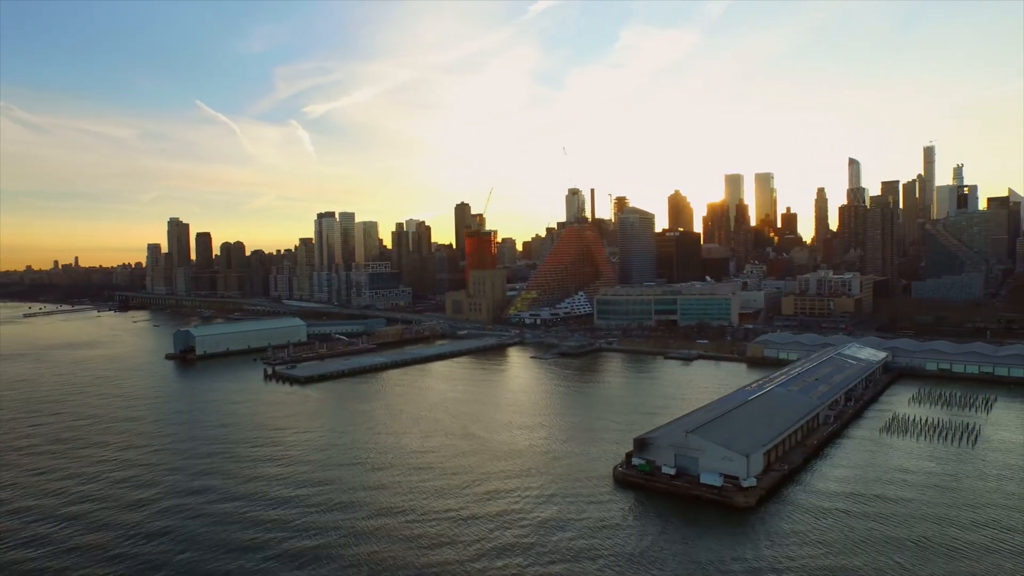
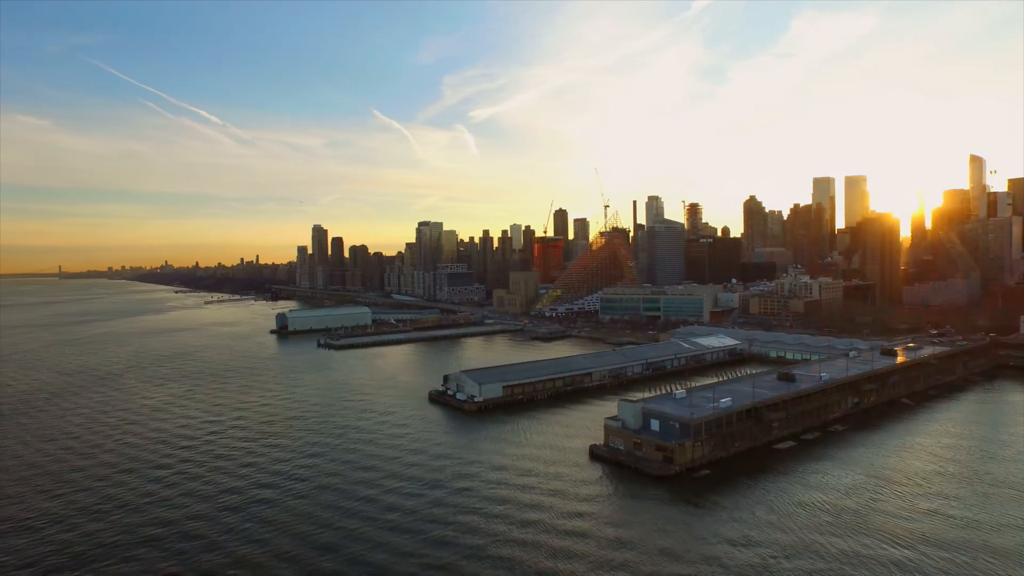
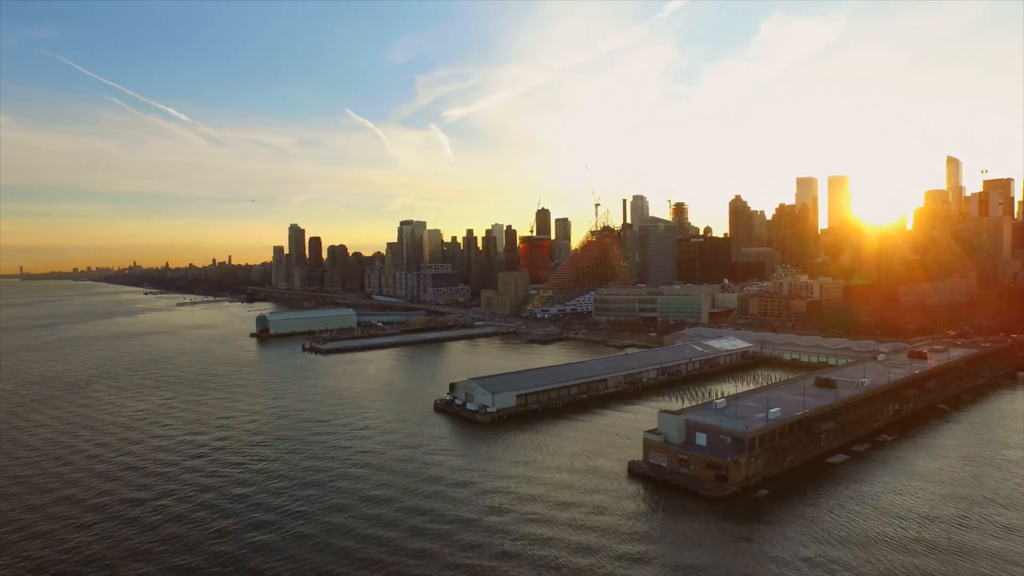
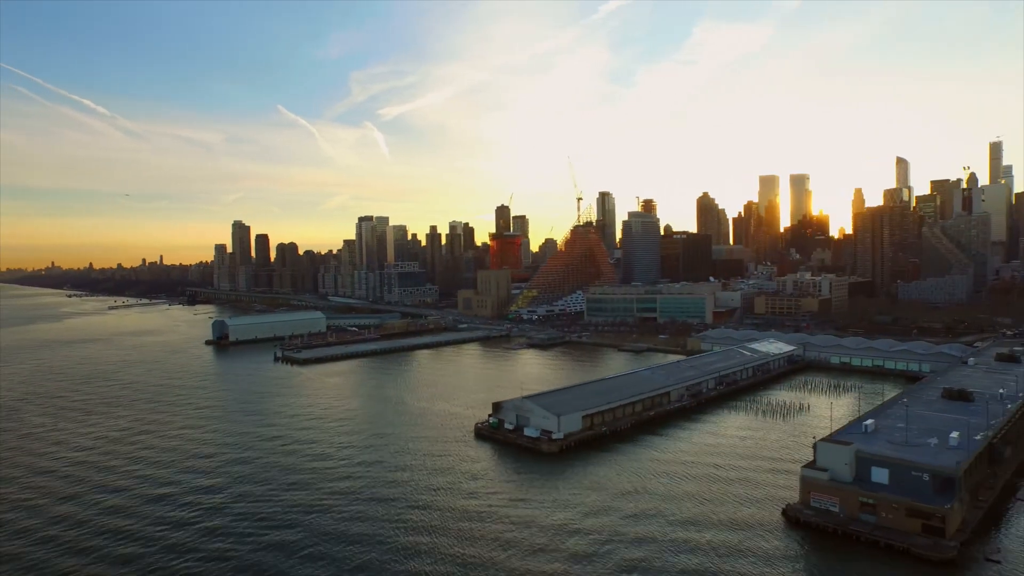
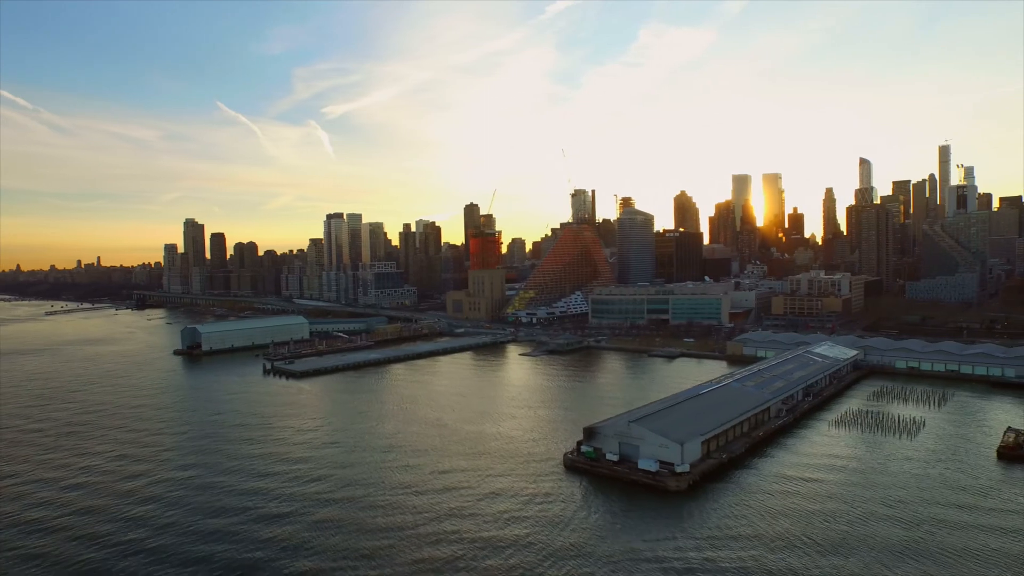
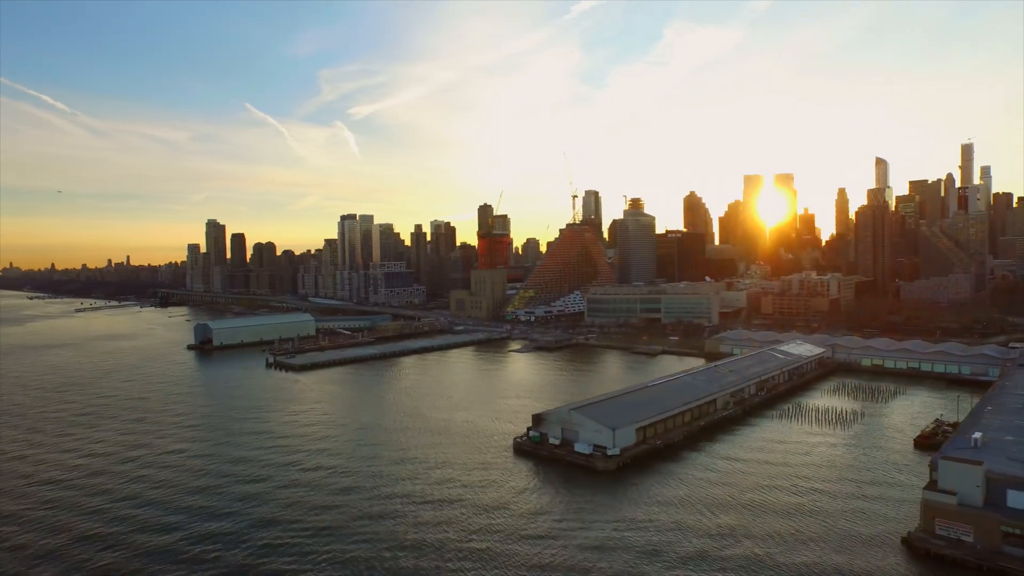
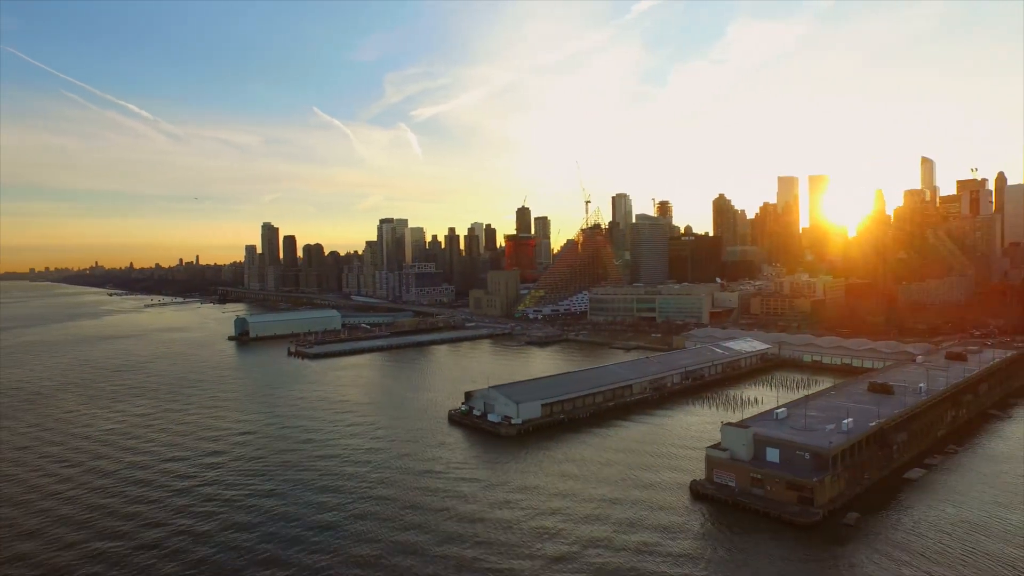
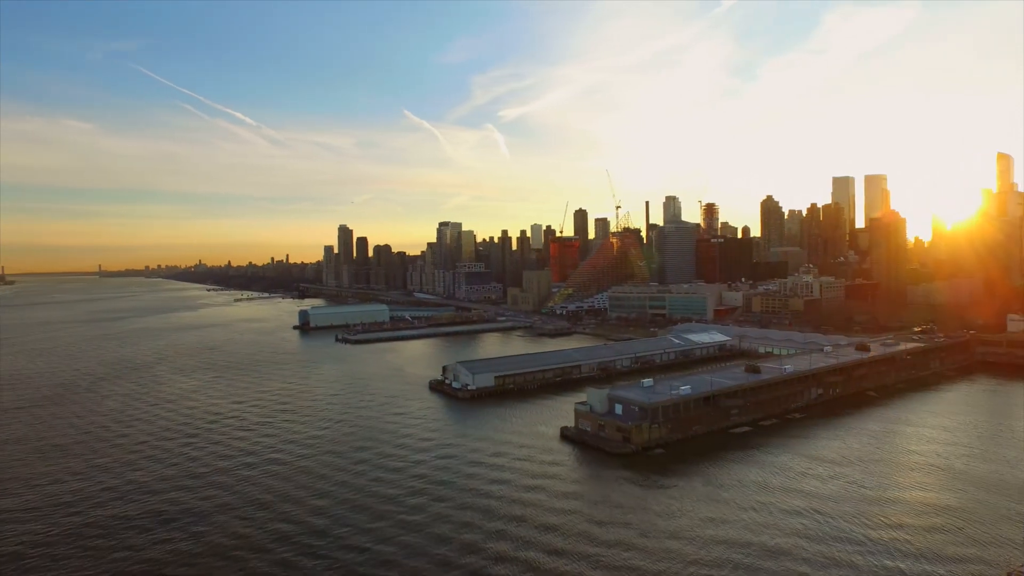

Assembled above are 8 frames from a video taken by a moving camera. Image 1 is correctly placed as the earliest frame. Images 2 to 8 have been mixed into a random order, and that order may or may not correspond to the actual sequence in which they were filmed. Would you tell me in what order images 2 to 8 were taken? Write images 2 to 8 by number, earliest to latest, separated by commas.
5, 6, 4, 7, 3, 2, 8
